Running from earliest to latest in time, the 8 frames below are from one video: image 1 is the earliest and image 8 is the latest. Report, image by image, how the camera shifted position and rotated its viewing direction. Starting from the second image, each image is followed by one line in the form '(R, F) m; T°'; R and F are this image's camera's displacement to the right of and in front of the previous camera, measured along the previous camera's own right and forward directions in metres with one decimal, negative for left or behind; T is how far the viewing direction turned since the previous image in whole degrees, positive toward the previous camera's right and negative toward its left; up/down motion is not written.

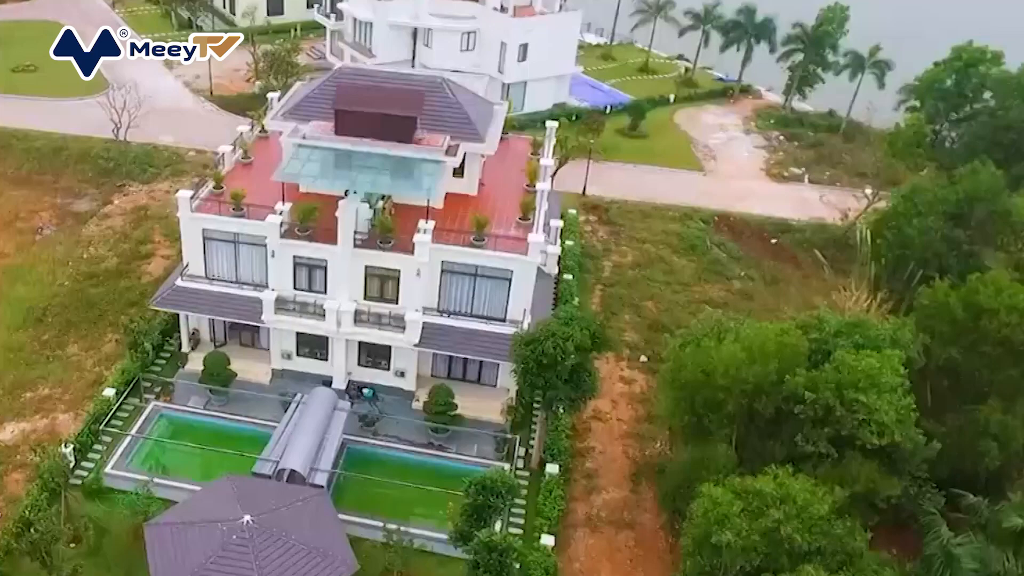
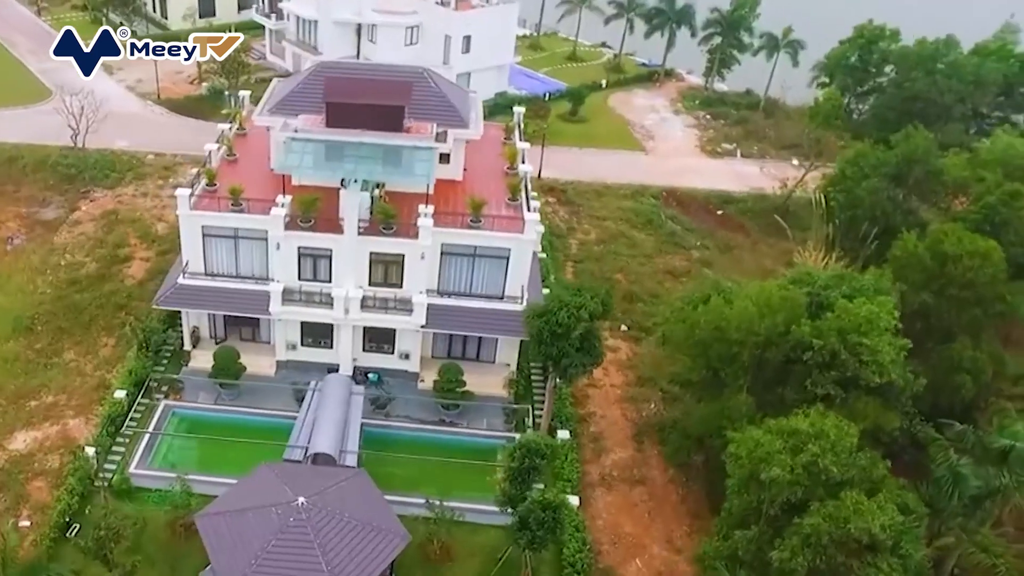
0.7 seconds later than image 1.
(-3.5, -1.2) m; +7°
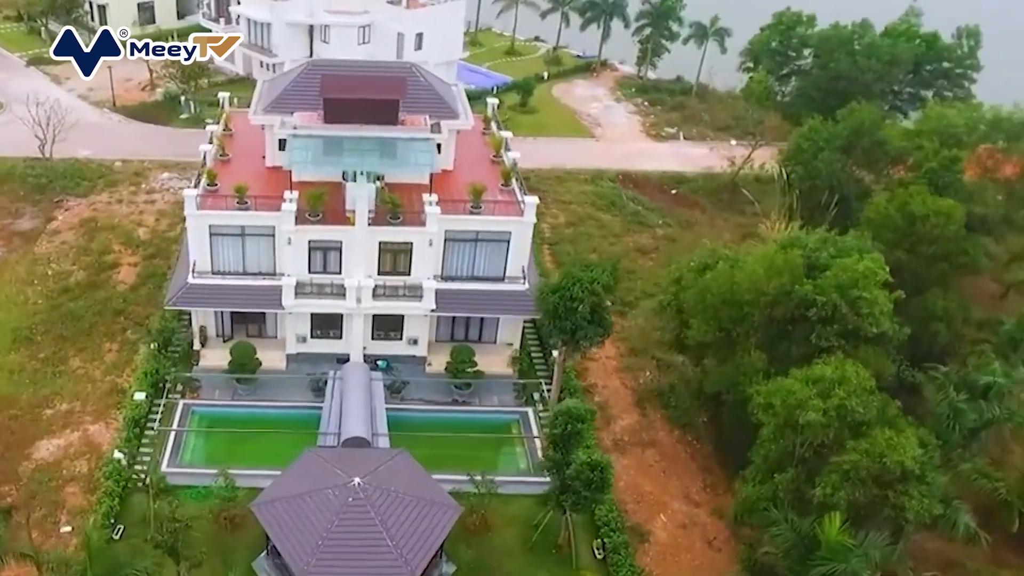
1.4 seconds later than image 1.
(-3.5, -1.1) m; +6°
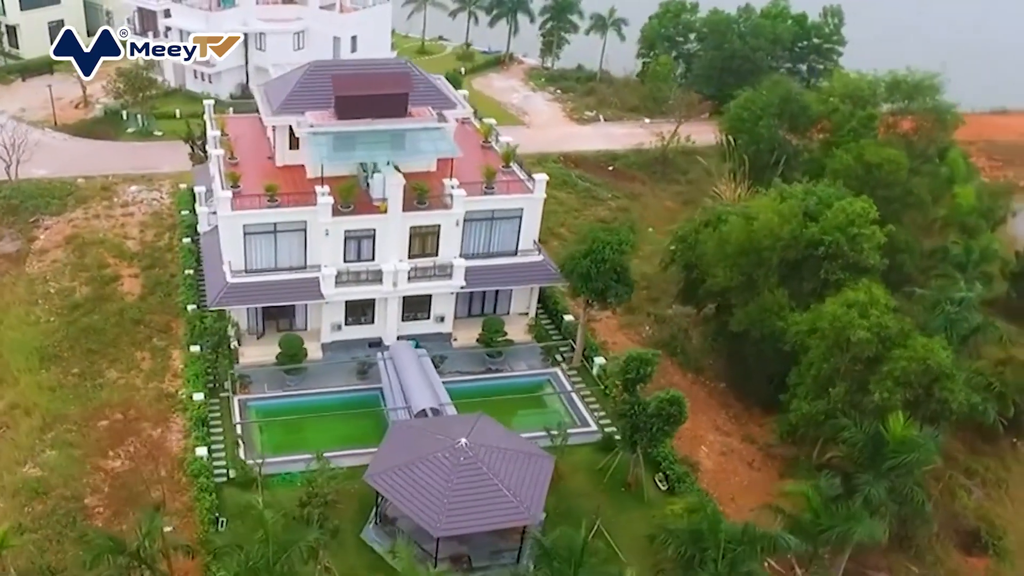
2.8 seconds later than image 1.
(-6.7, -1.7) m; +10°
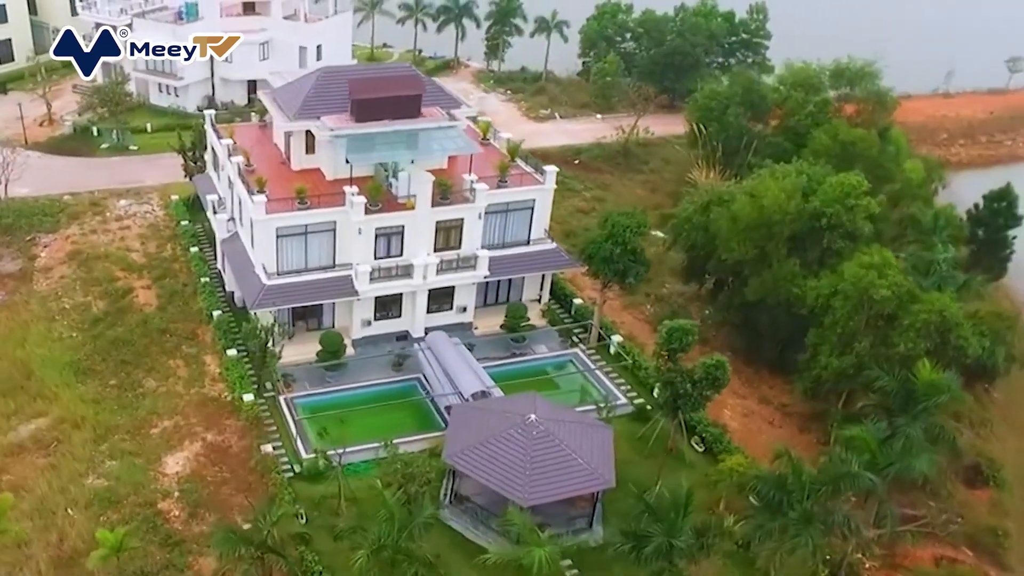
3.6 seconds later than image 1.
(-4.8, -1.2) m; +7°
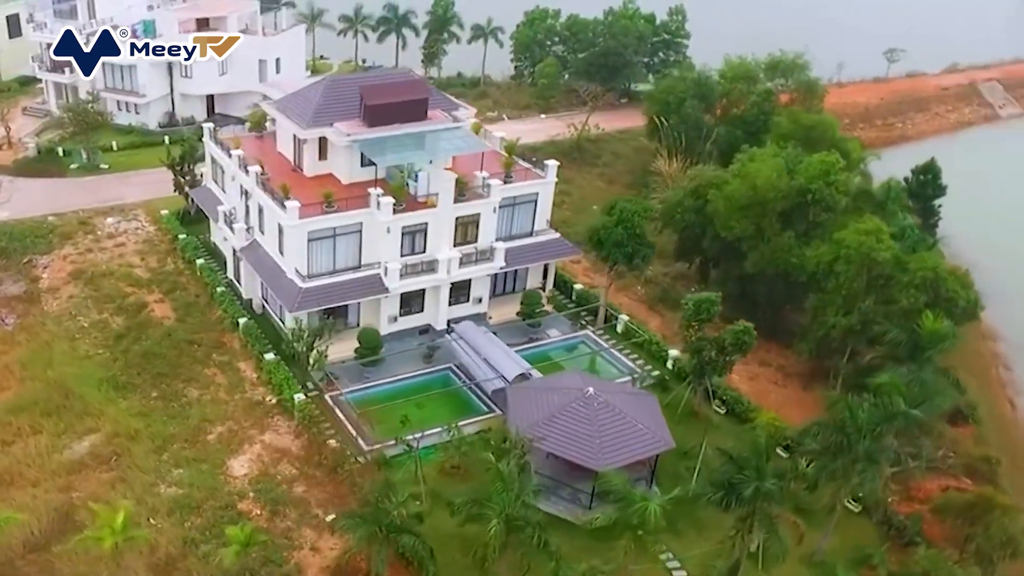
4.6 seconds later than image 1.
(-5.4, -1.4) m; +8°
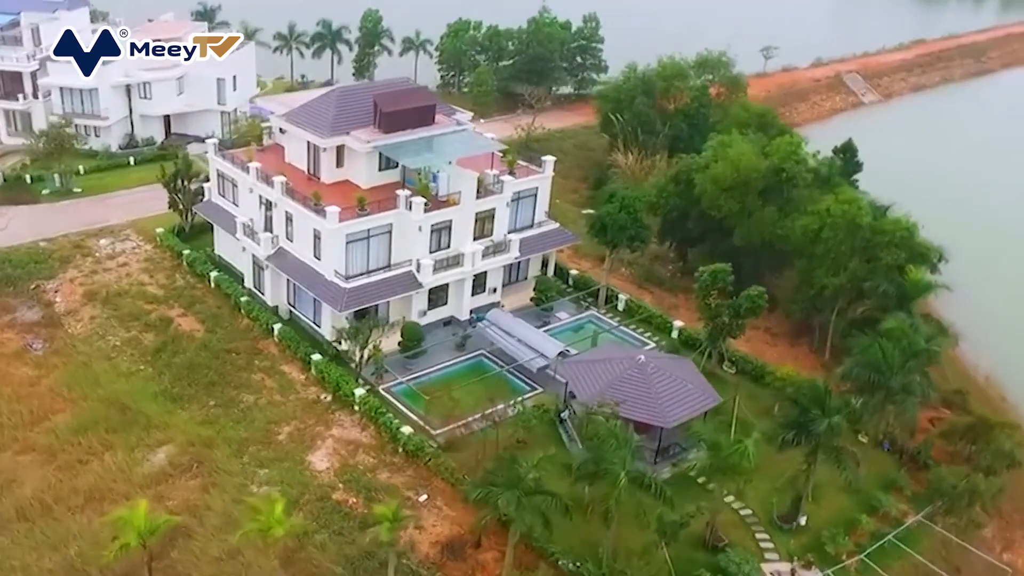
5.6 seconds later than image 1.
(-6.6, -1.6) m; +9°
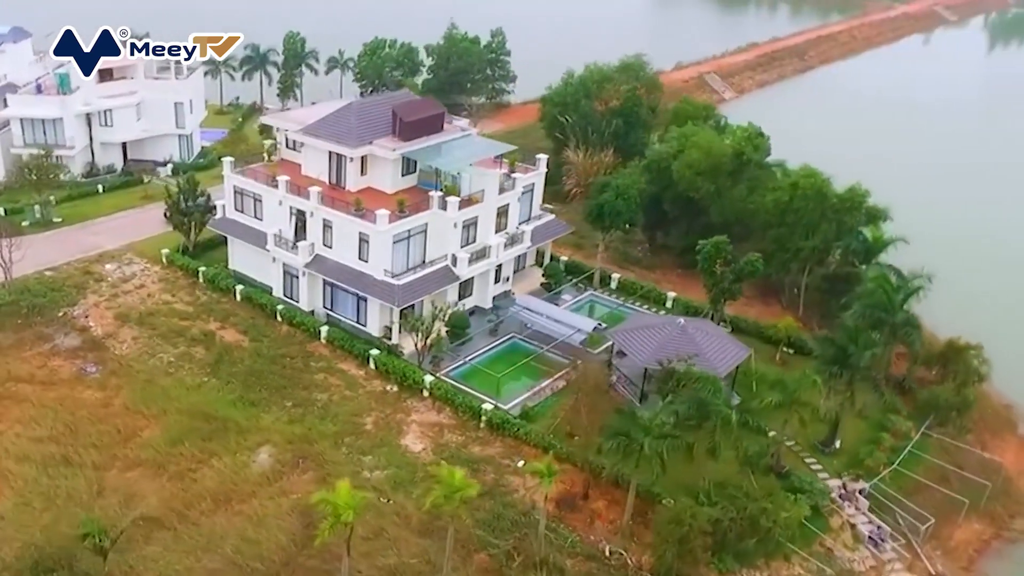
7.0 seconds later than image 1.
(-8.3, -1.9) m; +11°
